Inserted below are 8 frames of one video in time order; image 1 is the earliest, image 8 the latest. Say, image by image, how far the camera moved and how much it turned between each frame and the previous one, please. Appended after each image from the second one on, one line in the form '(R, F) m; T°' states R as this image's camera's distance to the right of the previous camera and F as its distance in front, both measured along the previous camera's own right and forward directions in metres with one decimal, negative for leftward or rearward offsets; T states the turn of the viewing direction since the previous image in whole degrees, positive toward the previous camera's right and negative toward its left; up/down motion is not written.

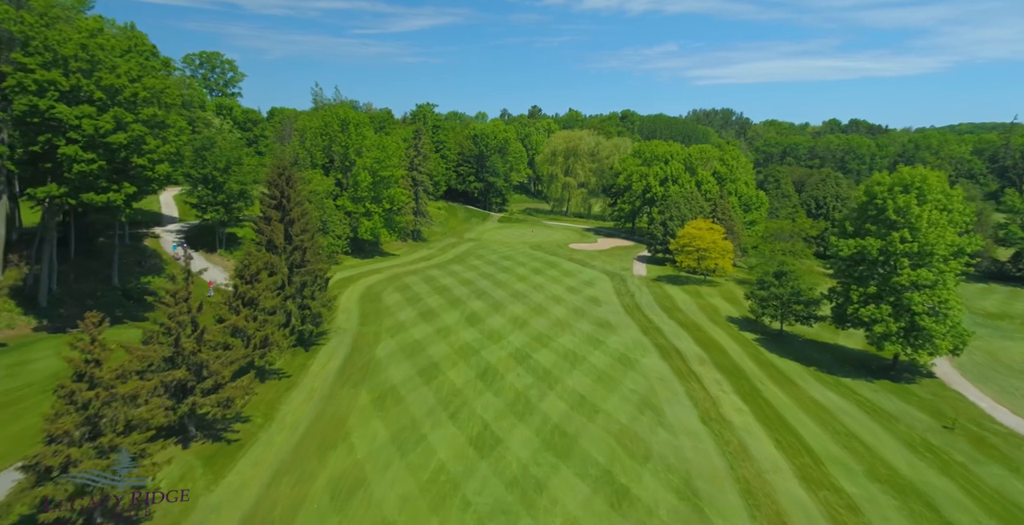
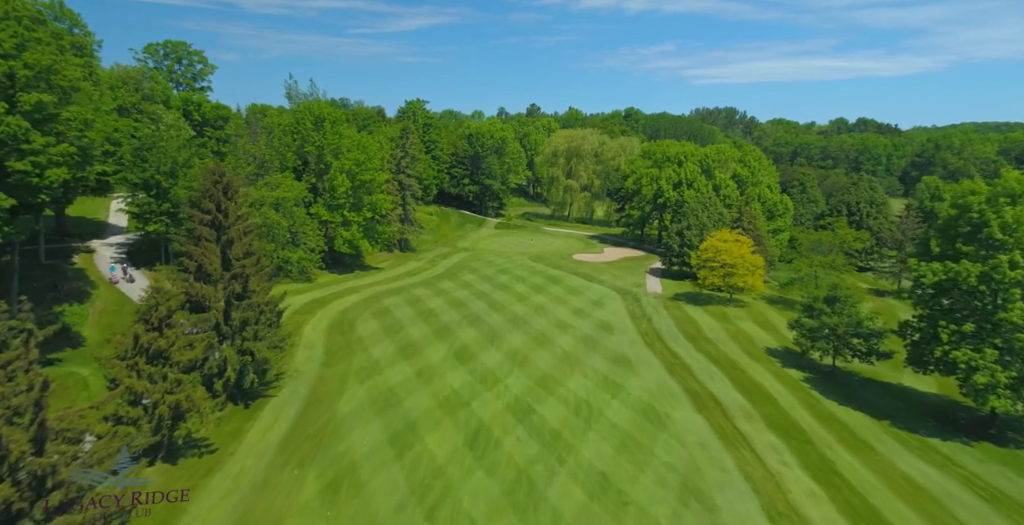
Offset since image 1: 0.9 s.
(0.0, +6.7) m; 0°
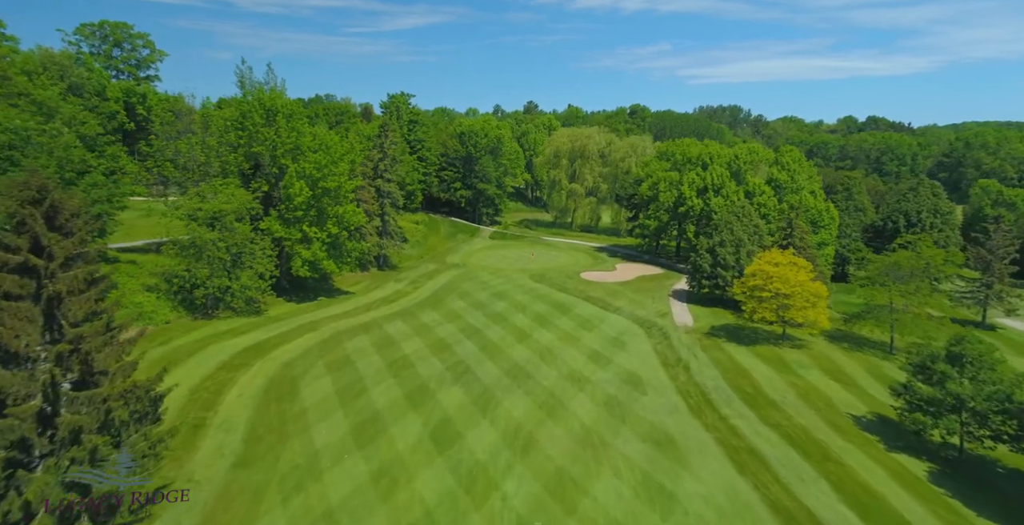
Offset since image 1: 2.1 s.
(-0.2, +9.4) m; 0°
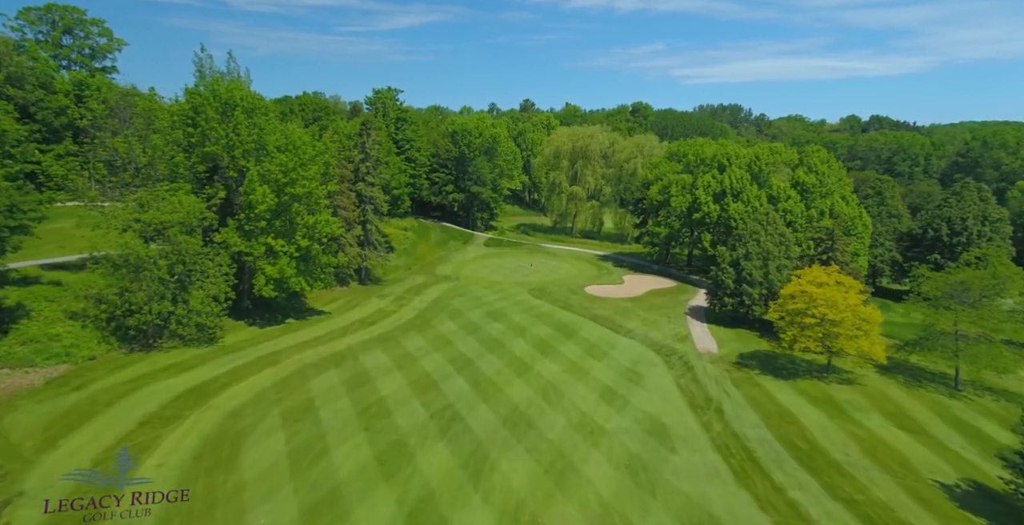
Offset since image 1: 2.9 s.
(-0.1, +5.6) m; 0°
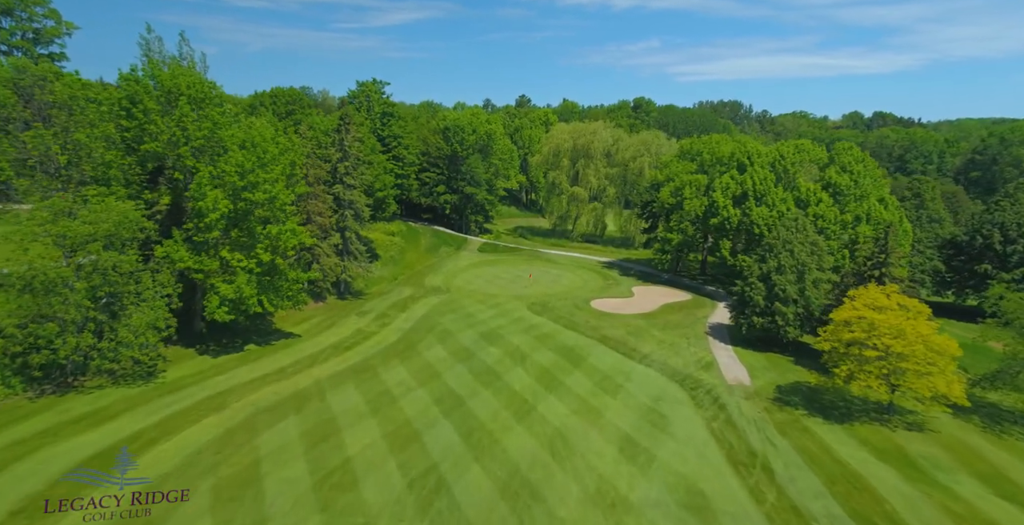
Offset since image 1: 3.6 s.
(-0.2, +5.4) m; +1°
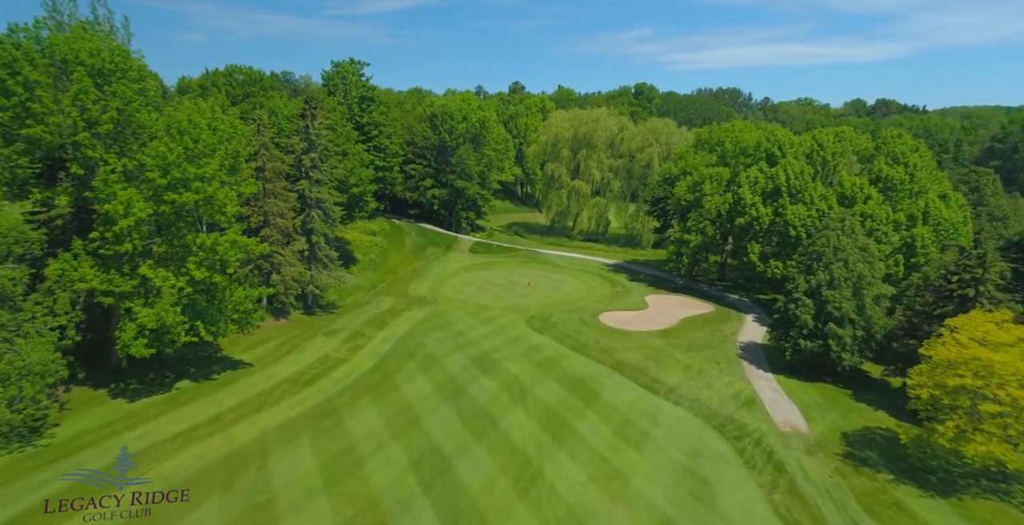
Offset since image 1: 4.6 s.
(-0.2, +6.4) m; +1°
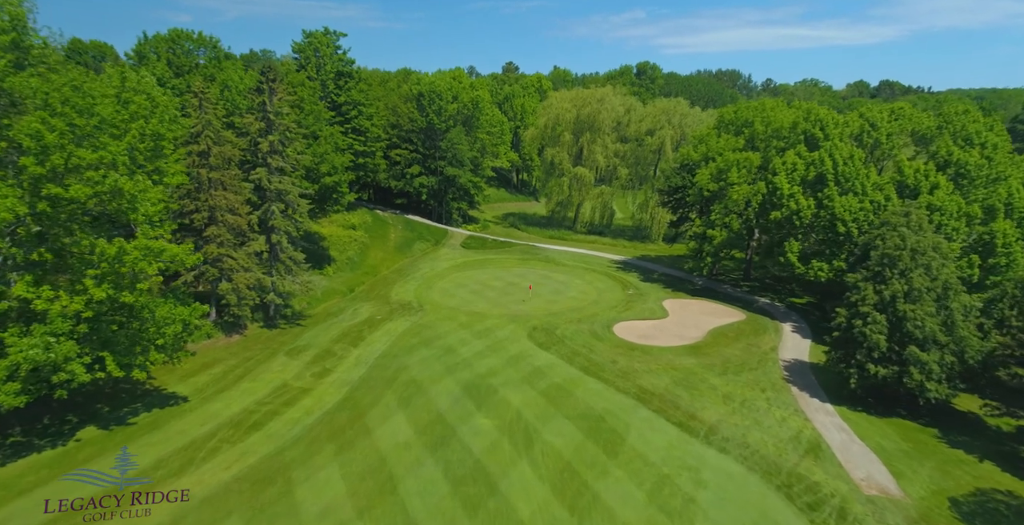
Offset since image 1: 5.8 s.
(-0.4, +6.0) m; +1°
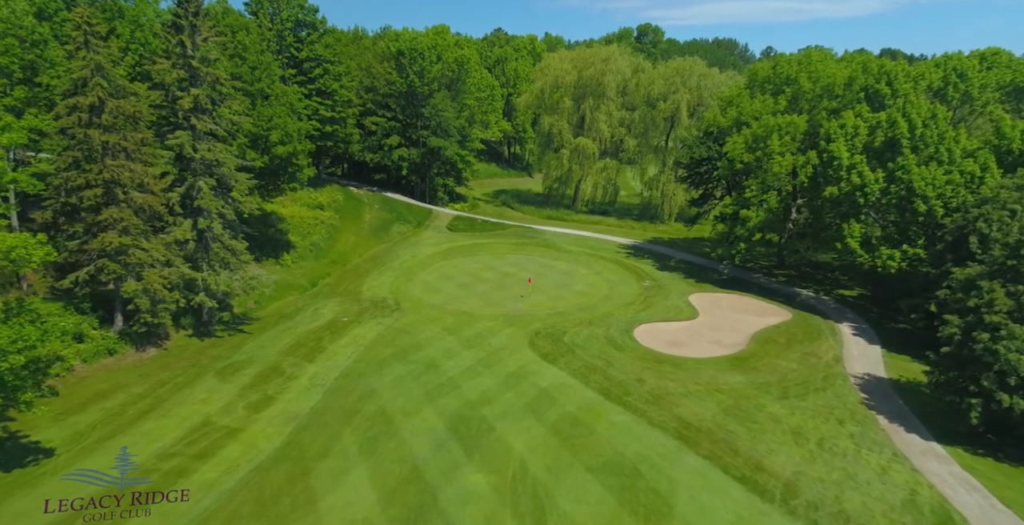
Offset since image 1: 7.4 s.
(-0.4, +6.8) m; +1°
